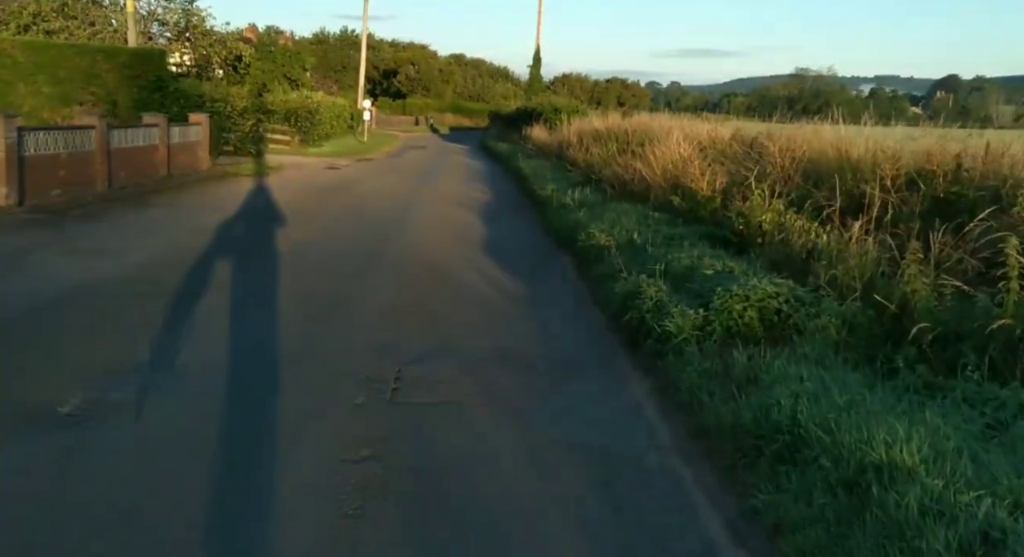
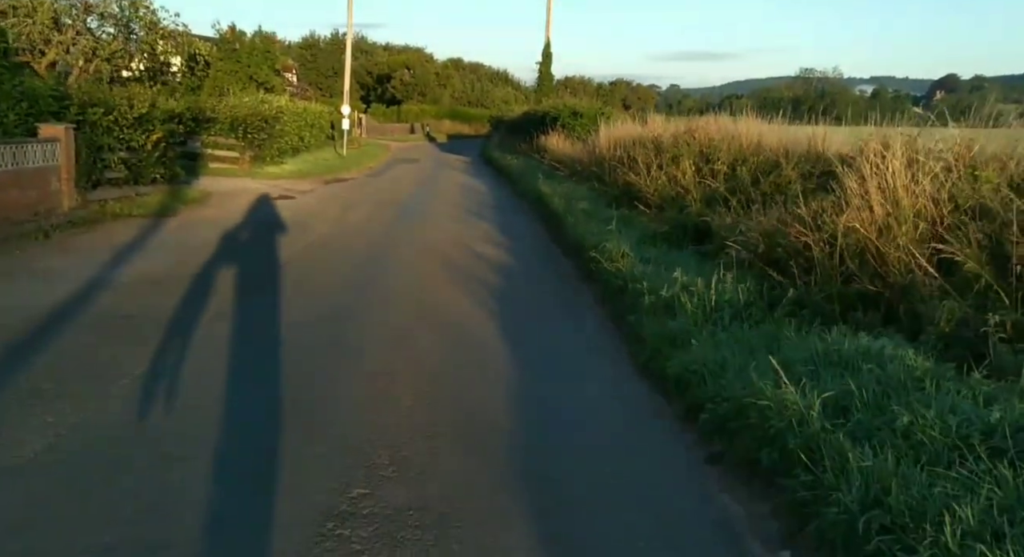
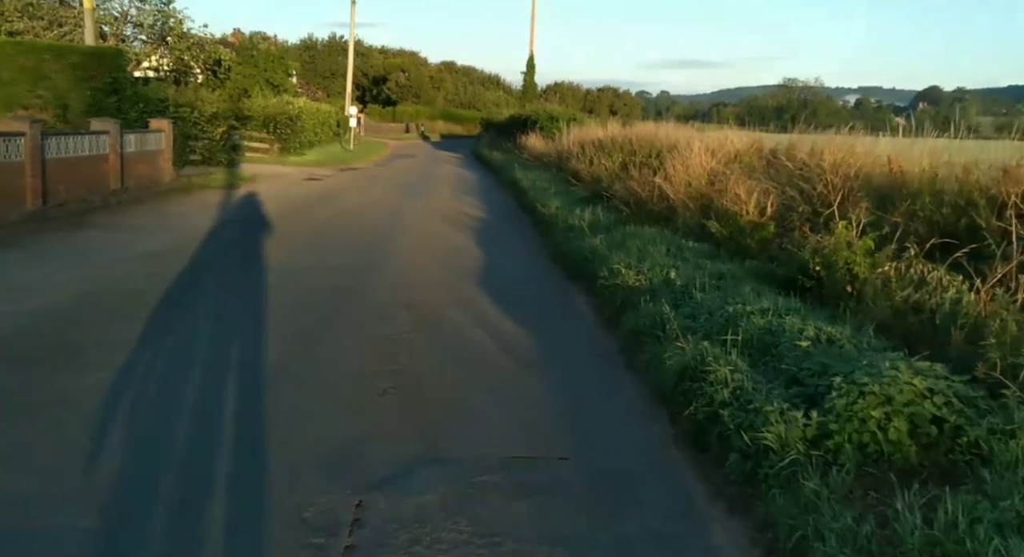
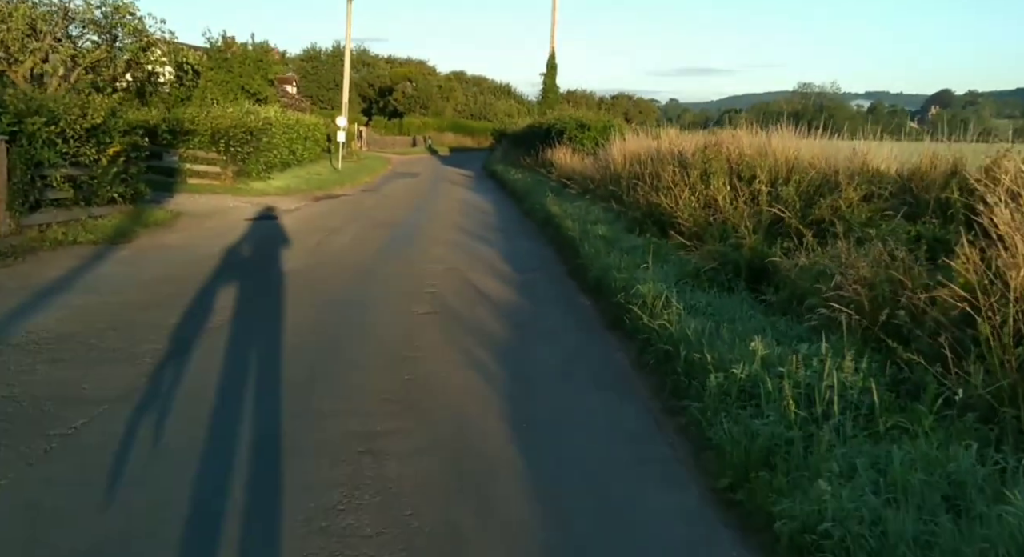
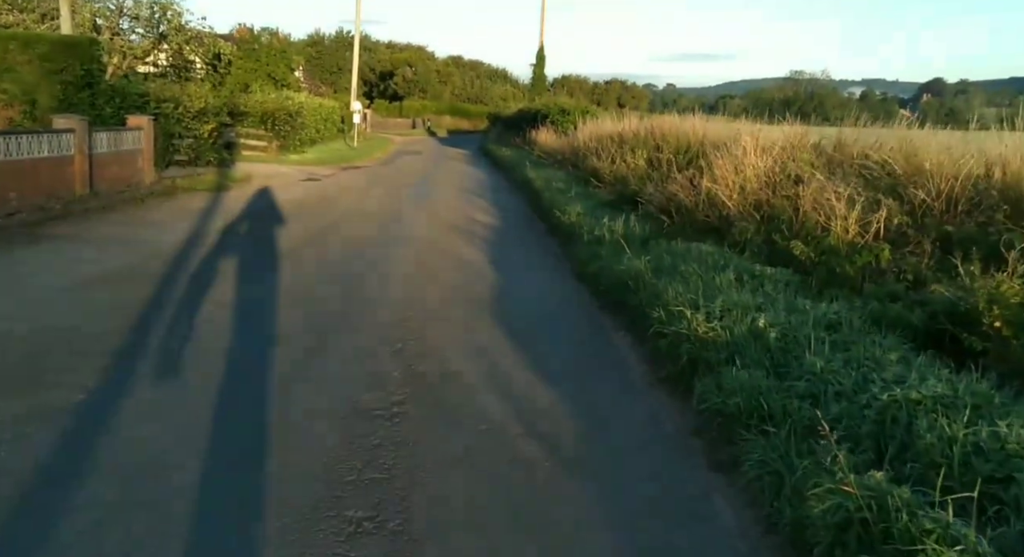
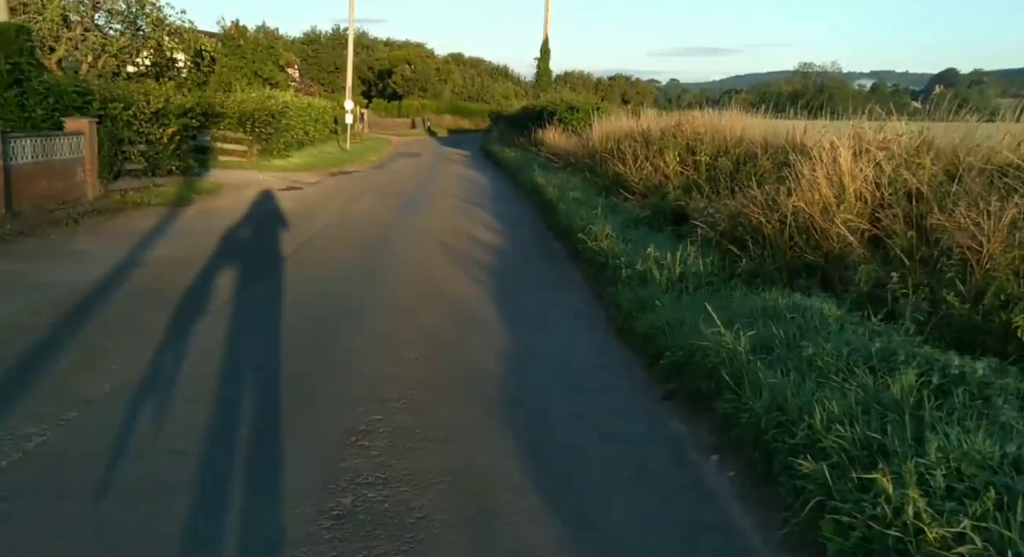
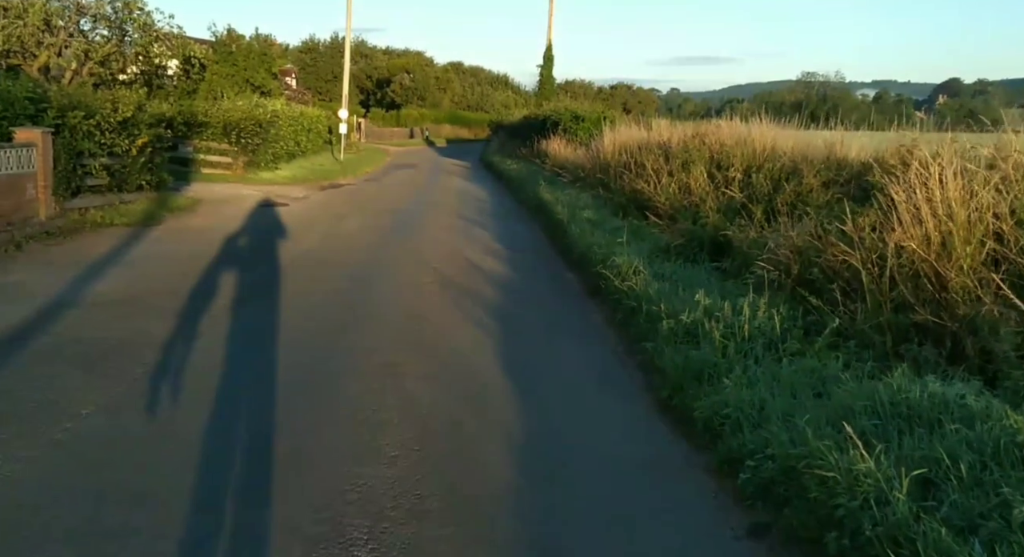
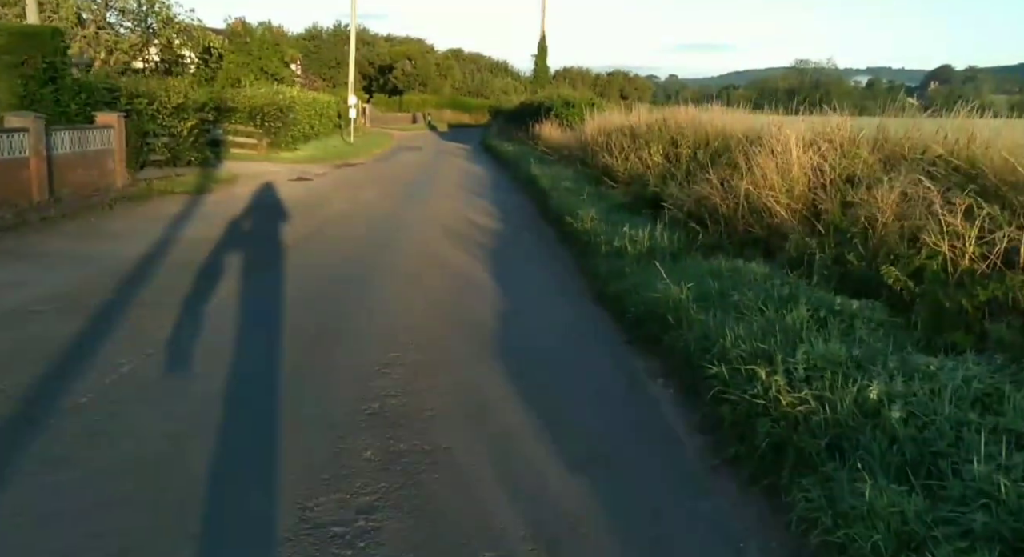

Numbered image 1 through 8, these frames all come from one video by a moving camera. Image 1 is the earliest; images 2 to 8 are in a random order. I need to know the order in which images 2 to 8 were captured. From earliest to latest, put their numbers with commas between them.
3, 5, 8, 6, 2, 7, 4
